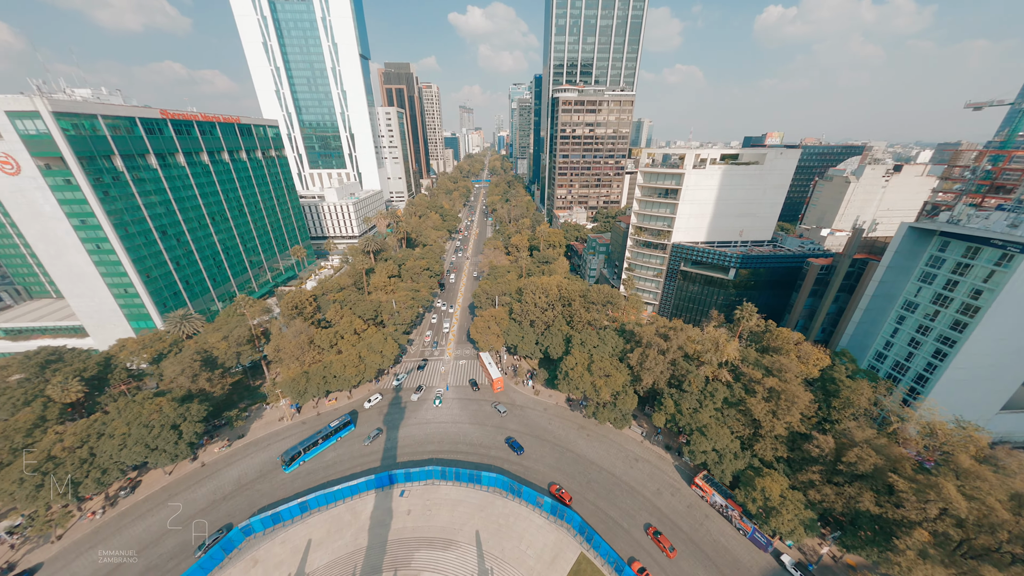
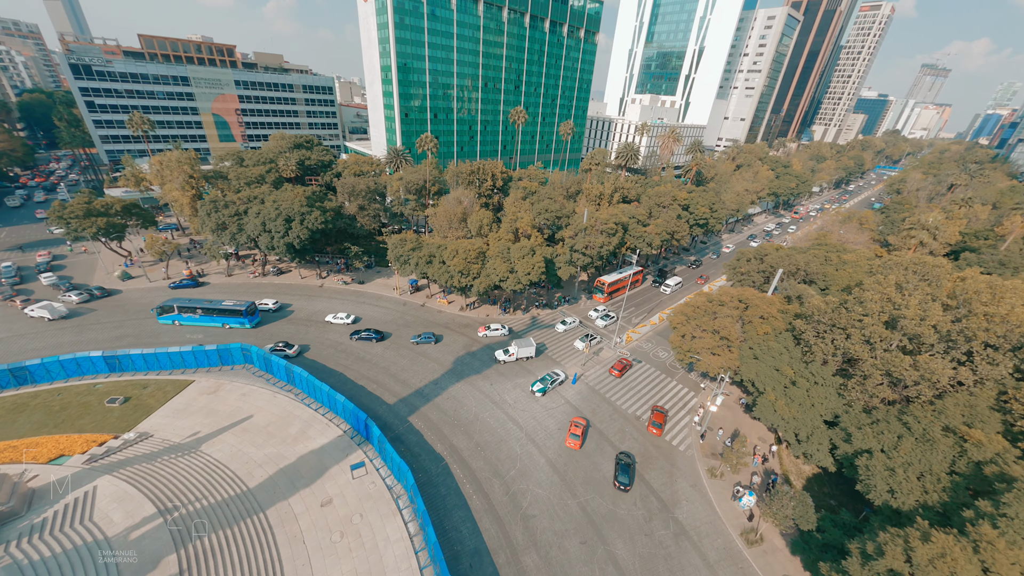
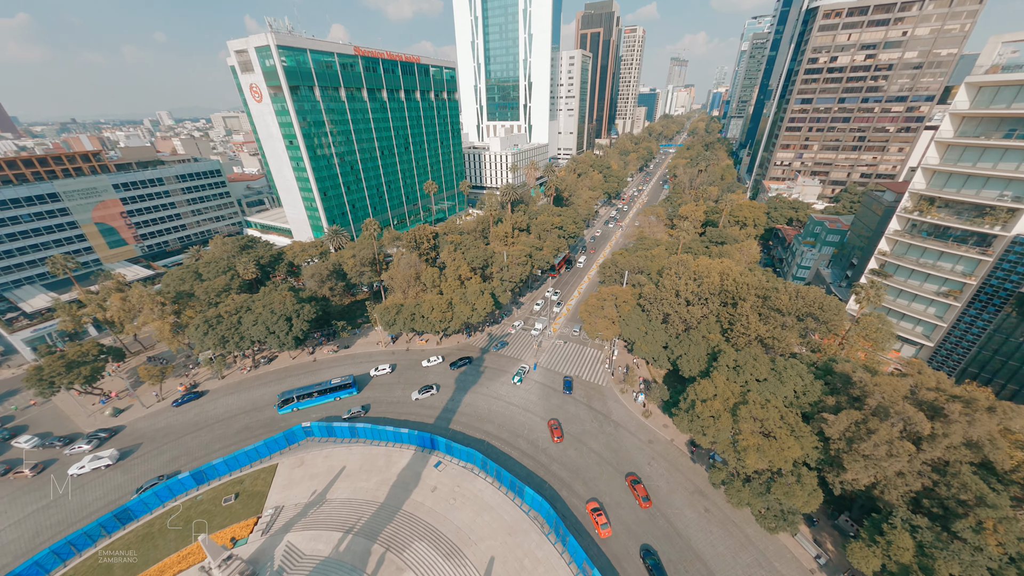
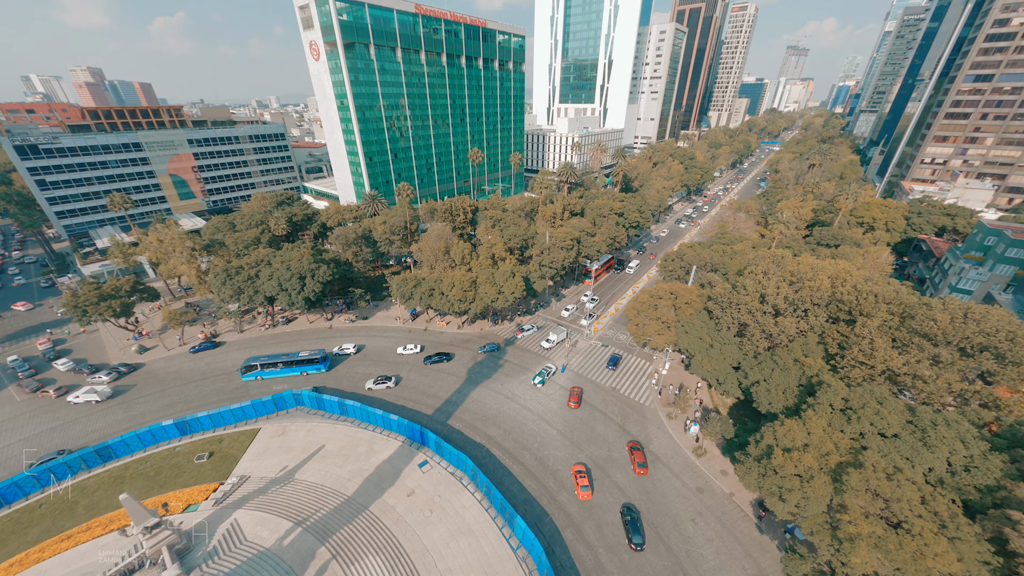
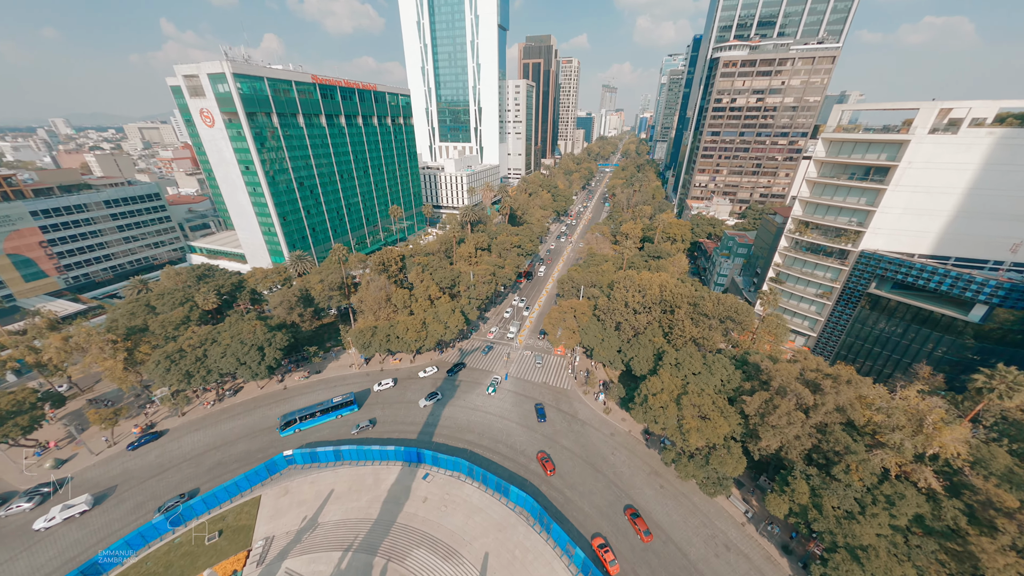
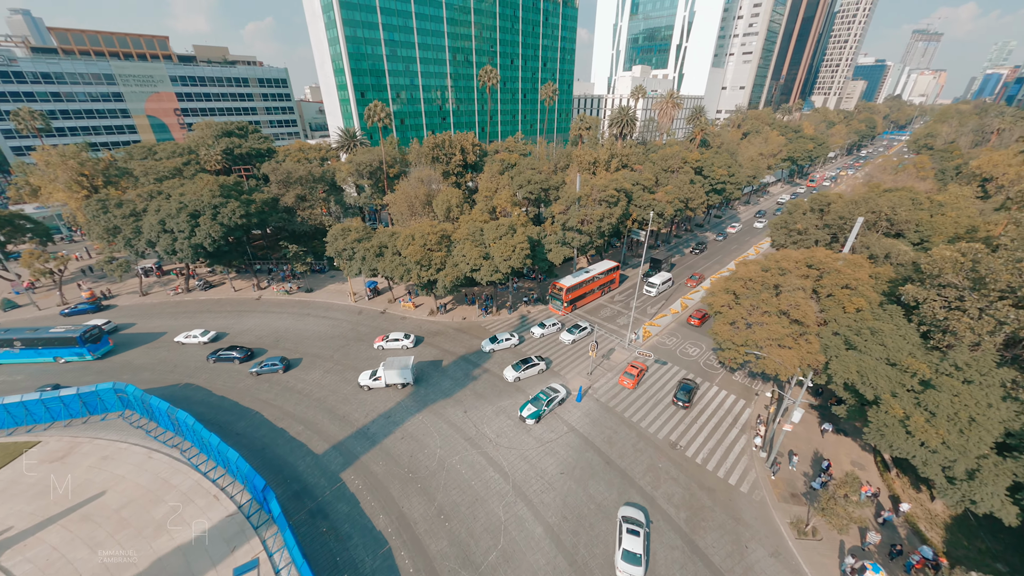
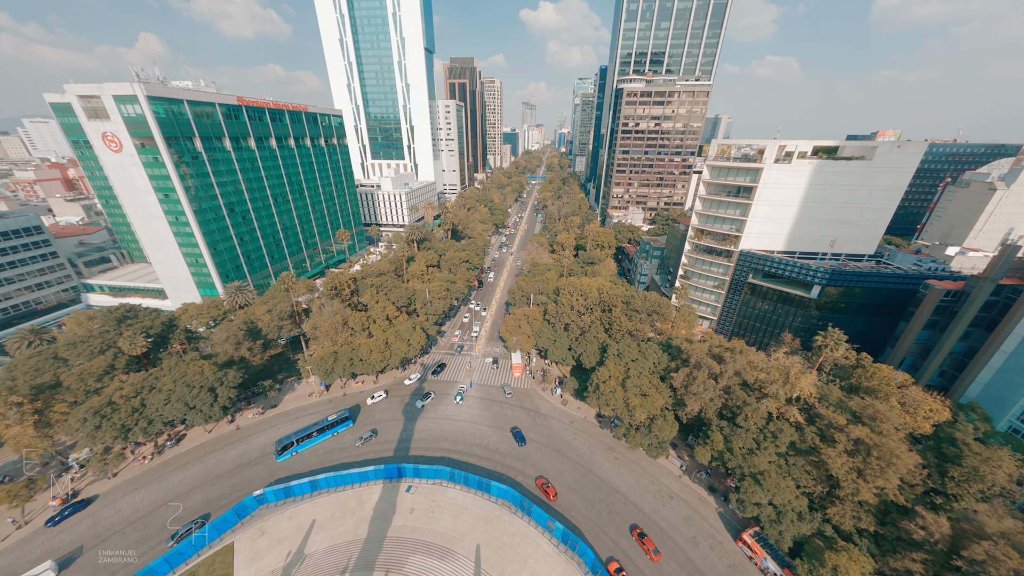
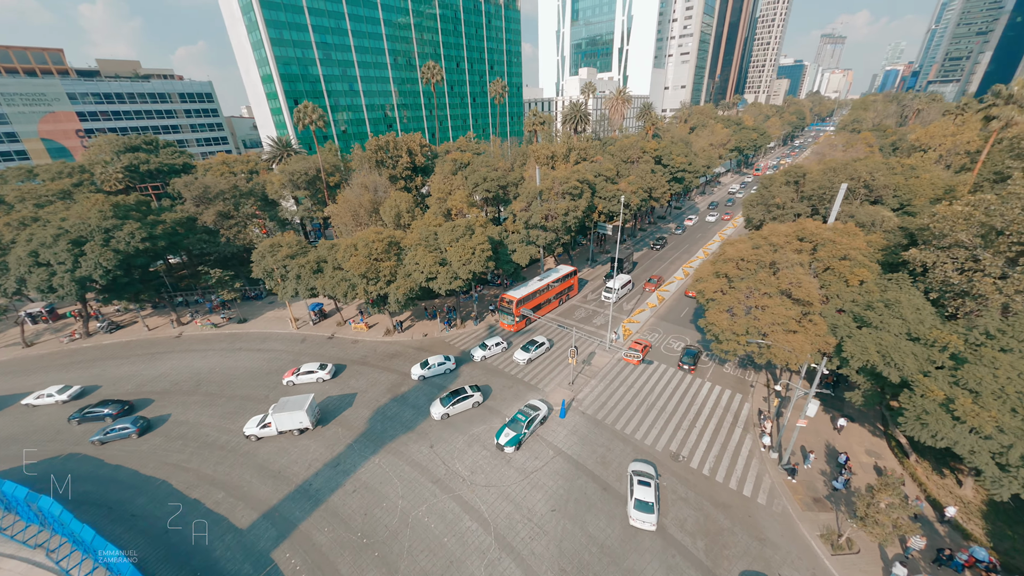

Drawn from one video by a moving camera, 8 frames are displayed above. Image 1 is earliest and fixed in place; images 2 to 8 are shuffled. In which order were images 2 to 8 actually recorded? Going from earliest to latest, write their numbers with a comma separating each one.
7, 5, 3, 4, 2, 6, 8
